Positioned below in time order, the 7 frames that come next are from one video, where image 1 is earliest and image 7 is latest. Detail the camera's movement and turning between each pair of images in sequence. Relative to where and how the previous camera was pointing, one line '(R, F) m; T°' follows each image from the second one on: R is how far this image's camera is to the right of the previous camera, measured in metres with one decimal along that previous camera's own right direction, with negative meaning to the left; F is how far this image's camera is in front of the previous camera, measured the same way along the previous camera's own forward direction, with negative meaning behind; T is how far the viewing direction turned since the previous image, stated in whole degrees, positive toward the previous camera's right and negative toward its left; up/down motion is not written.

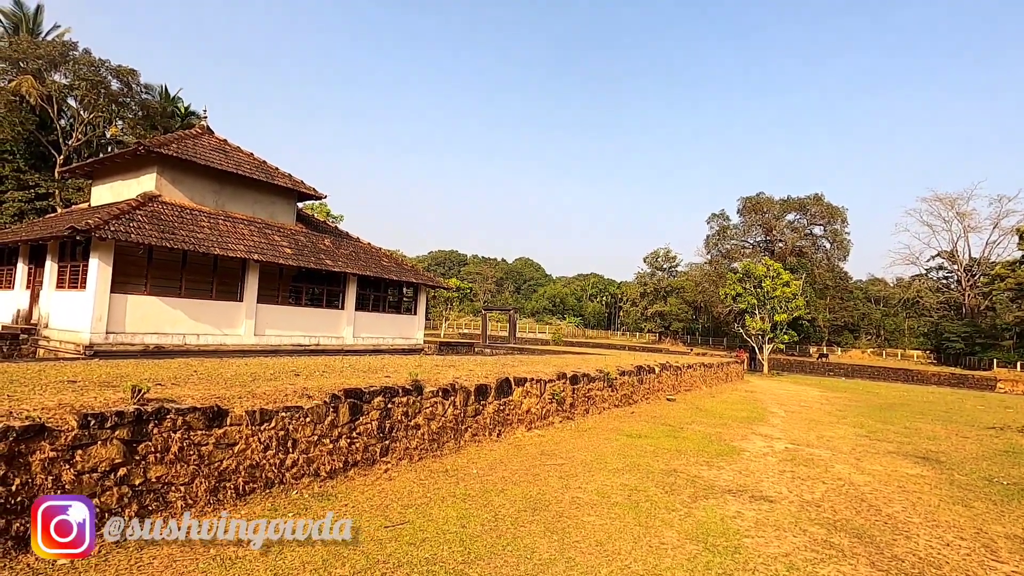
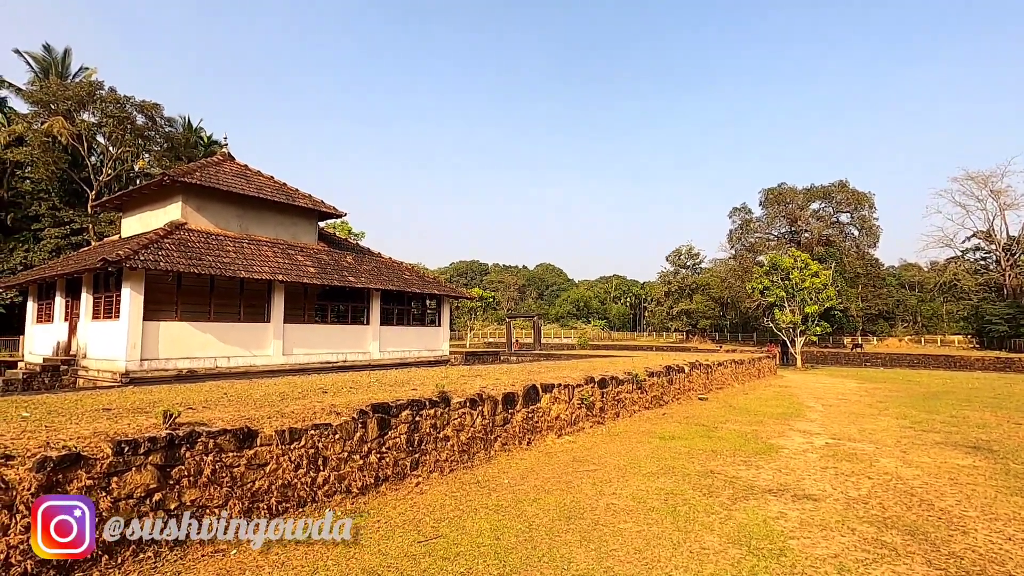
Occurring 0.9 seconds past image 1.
(0.0, +0.1) m; -2°
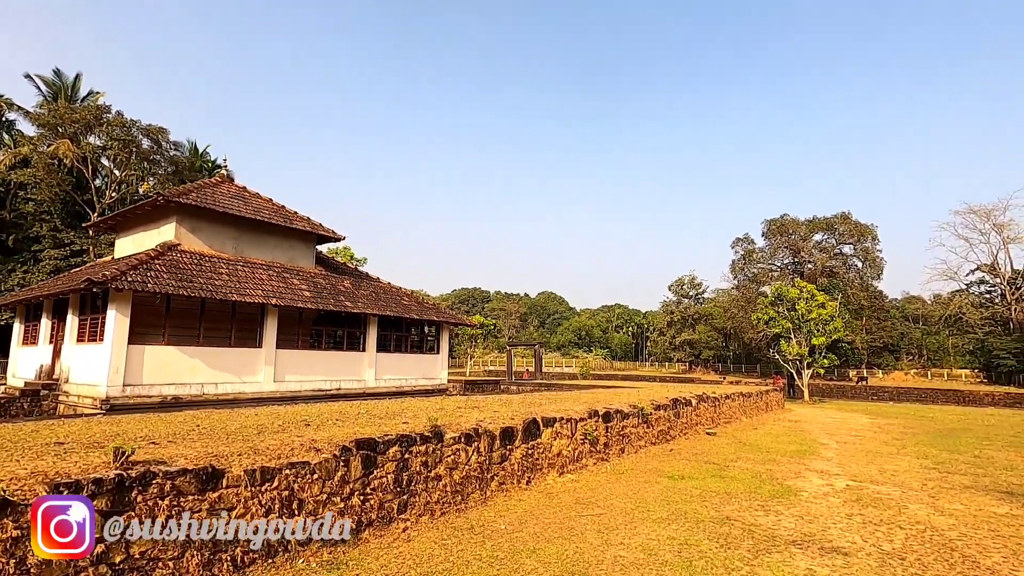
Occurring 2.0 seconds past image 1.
(0.0, +0.5) m; 0°
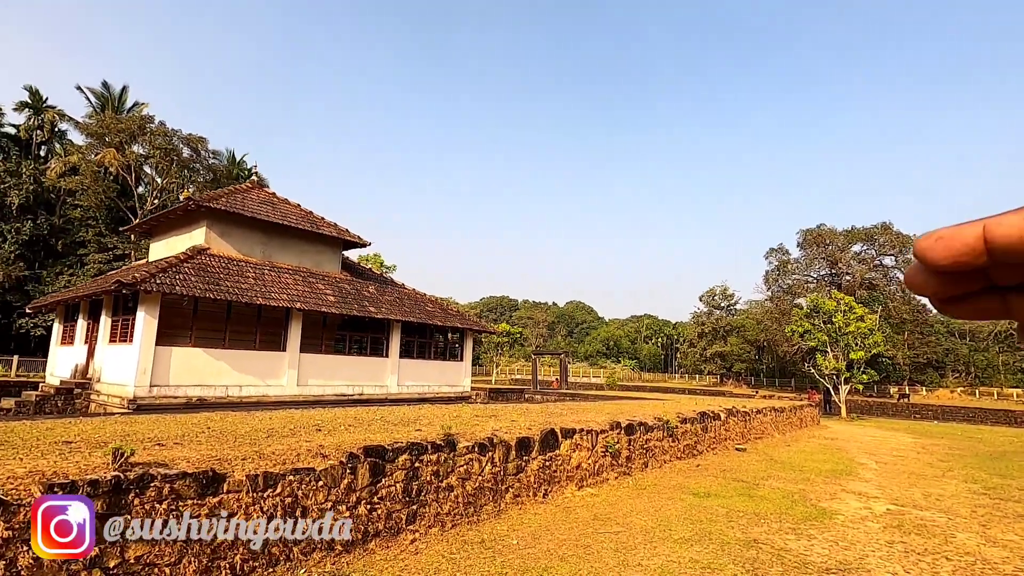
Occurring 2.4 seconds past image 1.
(+0.1, +0.2) m; -3°
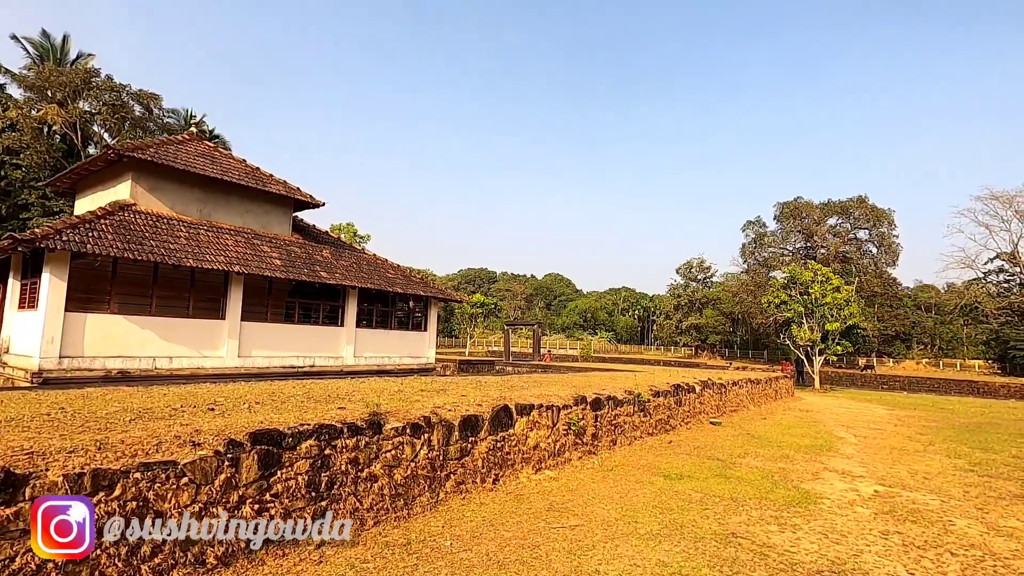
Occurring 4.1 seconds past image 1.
(+0.4, +1.1) m; +2°
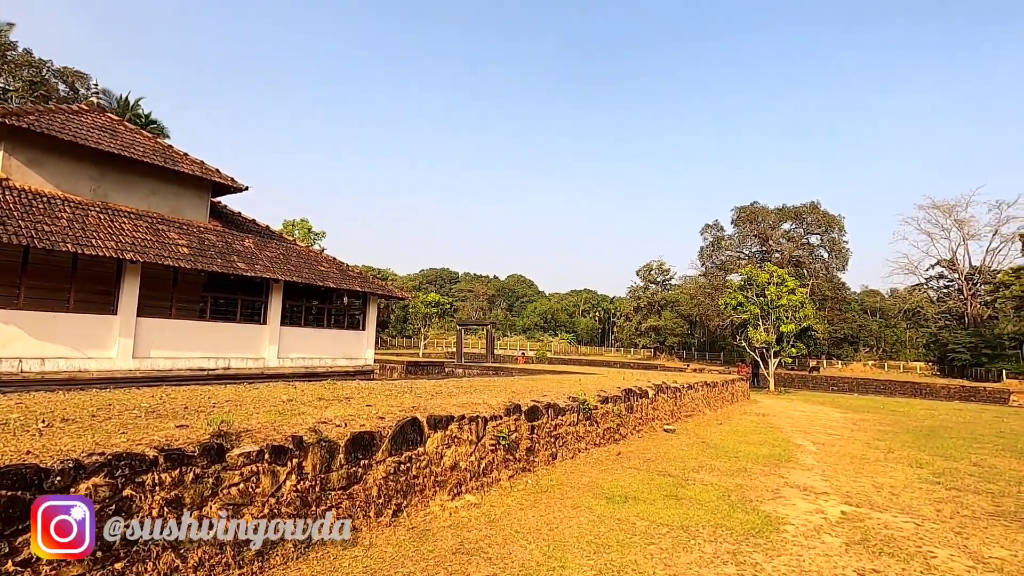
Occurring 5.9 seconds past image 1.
(+0.5, +1.2) m; +4°
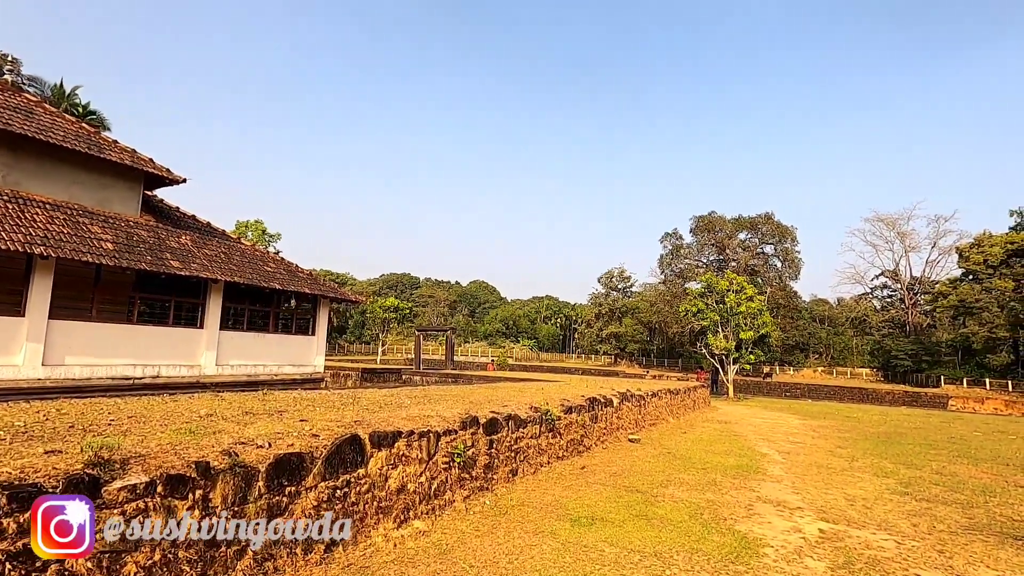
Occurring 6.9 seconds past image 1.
(0.0, +0.6) m; +4°
